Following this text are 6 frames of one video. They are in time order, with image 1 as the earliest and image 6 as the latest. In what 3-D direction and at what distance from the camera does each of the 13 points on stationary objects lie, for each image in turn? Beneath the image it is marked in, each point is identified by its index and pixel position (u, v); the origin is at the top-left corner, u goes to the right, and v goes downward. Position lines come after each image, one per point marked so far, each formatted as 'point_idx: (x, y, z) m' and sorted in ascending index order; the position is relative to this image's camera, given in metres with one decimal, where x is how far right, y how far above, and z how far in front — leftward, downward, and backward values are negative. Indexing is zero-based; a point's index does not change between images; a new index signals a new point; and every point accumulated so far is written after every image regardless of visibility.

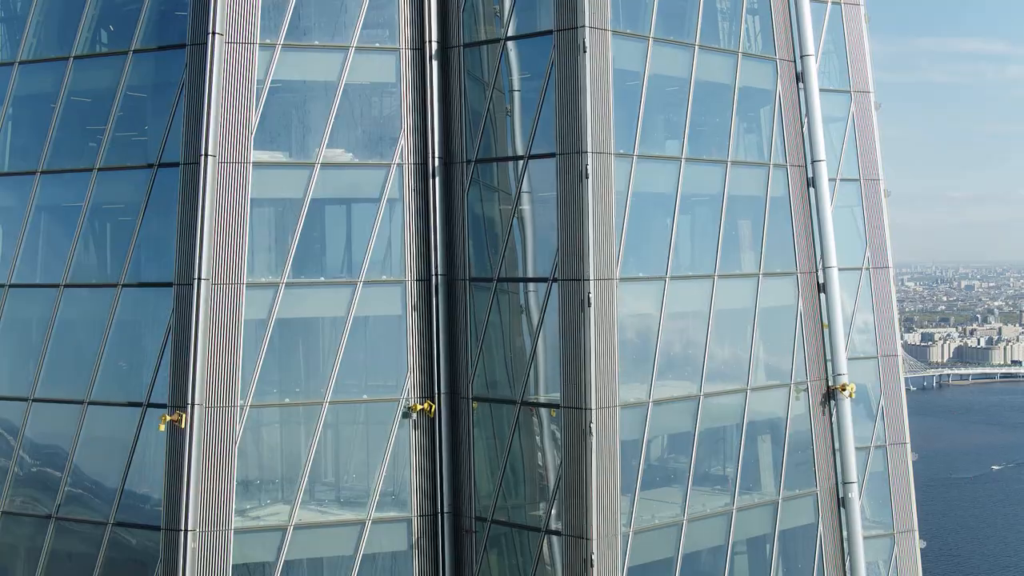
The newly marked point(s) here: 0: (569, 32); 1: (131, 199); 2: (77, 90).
0: (+1.3, +5.3, +17.4) m
1: (-8.5, +1.9, +19.1) m
2: (-10.2, +4.6, +19.9) m
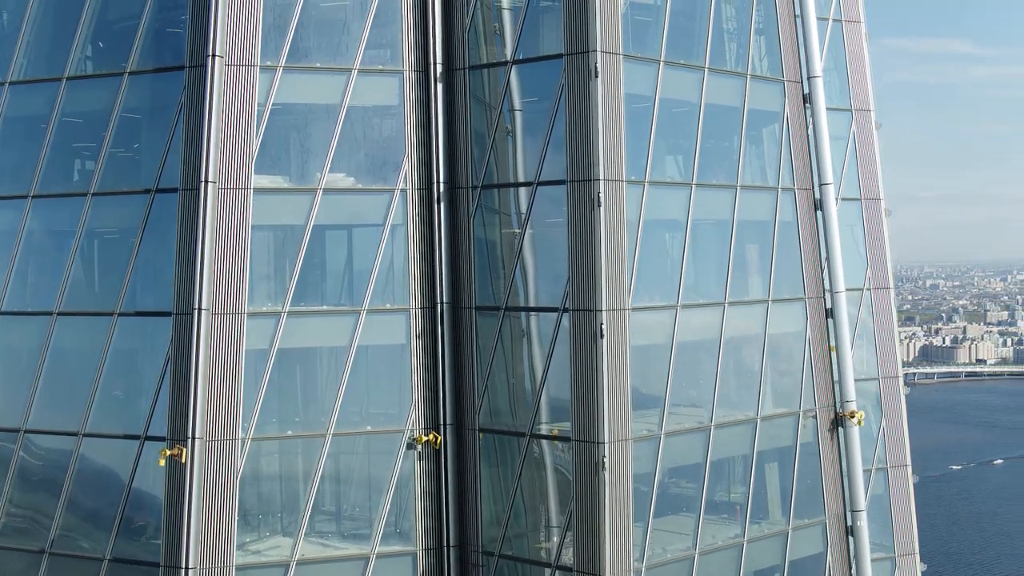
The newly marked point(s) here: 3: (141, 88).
0: (+1.4, +4.7, +17.1) m
1: (-8.4, +1.3, +18.6) m
2: (-10.1, +4.0, +19.4) m
3: (-8.1, +4.4, +18.7) m
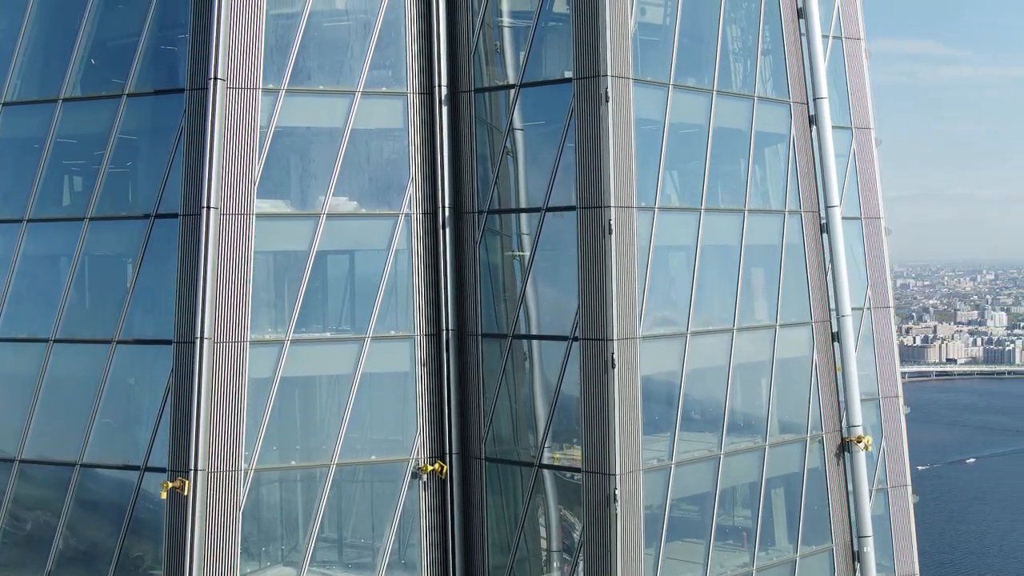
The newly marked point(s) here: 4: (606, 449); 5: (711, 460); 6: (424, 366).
0: (+1.6, +4.1, +16.9) m
1: (-8.2, +0.8, +18.2) m
2: (-10.0, +3.5, +19.0) m
3: (-8.0, +3.8, +18.4) m
4: (+1.9, -3.1, +16.5) m
5: (+4.3, -3.7, +18.3) m
6: (-1.9, -1.7, +18.2) m
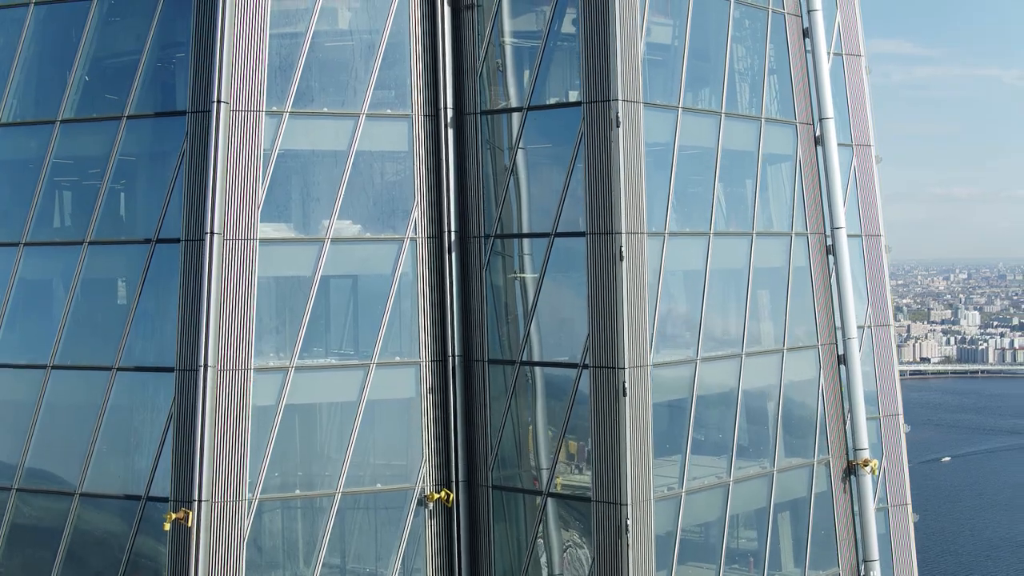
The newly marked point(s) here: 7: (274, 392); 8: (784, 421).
0: (+1.7, +3.6, +16.8) m
1: (-8.1, +0.3, +17.9) m
2: (-9.8, +3.0, +18.6) m
3: (-7.9, +3.3, +18.1) m
4: (+2.0, -3.7, +16.3) m
5: (+4.4, -4.2, +18.2) m
6: (-1.8, -2.2, +18.0) m
7: (-4.8, -2.1, +17.0) m
8: (+6.2, -3.0, +19.5) m
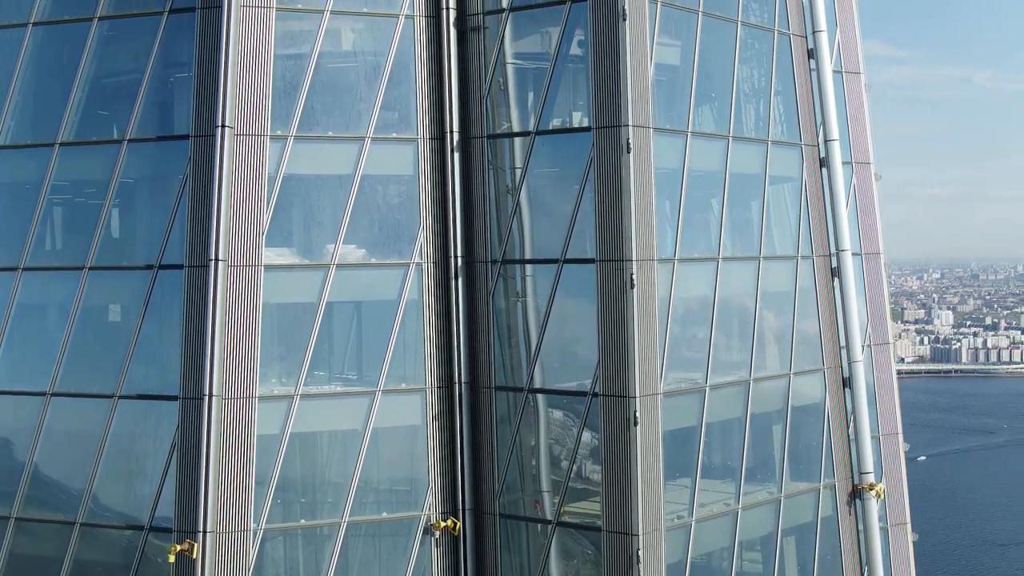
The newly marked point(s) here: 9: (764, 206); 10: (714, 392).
0: (+1.9, +3.1, +16.7) m
1: (-8.0, -0.2, +17.6) m
2: (-9.7, +2.4, +18.4) m
3: (-7.8, +2.8, +17.8) m
4: (+2.2, -4.2, +16.2) m
5: (+4.6, -4.8, +18.1) m
6: (-1.6, -2.7, +17.8) m
7: (-4.6, -2.6, +16.7) m
8: (+6.3, -3.6, +19.4) m
9: (+5.8, +1.9, +19.6) m
10: (+4.2, -2.1, +18.1) m
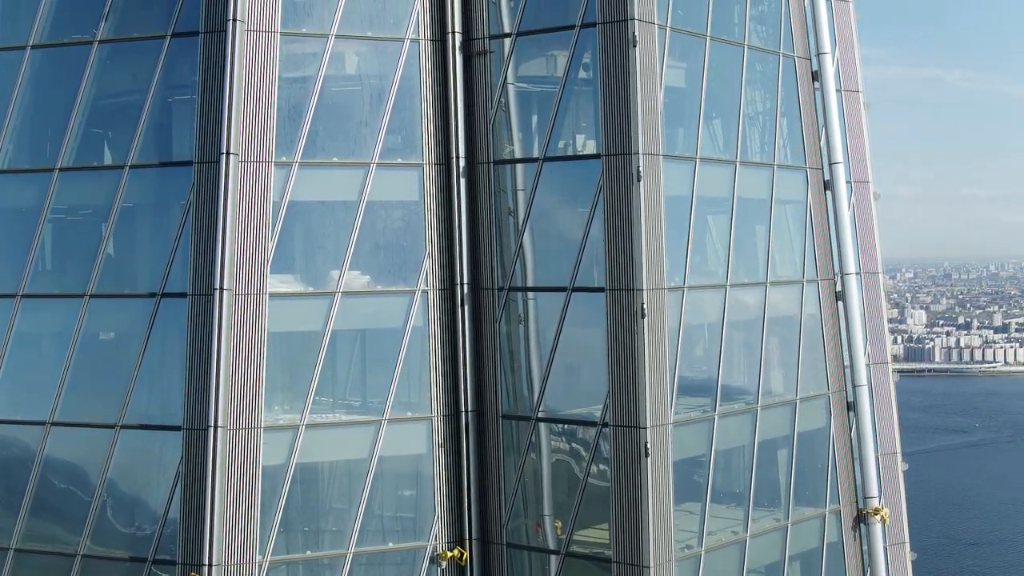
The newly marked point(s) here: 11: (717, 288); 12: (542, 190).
0: (+2.0, +2.6, +16.6) m
1: (-7.9, -0.8, +17.4) m
2: (-9.6, +1.9, +18.1) m
3: (-7.6, +2.3, +17.6) m
4: (+2.3, -4.7, +16.1) m
5: (+4.7, -5.3, +18.0) m
6: (-1.5, -3.3, +17.7) m
7: (-4.5, -3.1, +16.5) m
8: (+6.4, -4.1, +19.4) m
9: (+5.9, +1.4, +19.6) m
10: (+4.4, -2.7, +18.0) m
11: (+4.3, +0.1, +18.2) m
12: (+0.6, +2.0, +17.5) m
